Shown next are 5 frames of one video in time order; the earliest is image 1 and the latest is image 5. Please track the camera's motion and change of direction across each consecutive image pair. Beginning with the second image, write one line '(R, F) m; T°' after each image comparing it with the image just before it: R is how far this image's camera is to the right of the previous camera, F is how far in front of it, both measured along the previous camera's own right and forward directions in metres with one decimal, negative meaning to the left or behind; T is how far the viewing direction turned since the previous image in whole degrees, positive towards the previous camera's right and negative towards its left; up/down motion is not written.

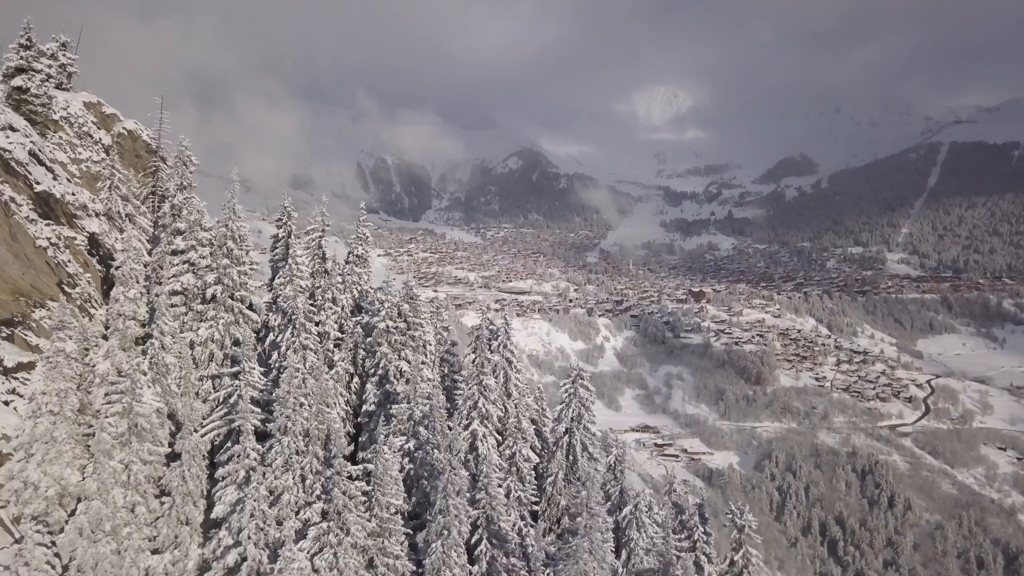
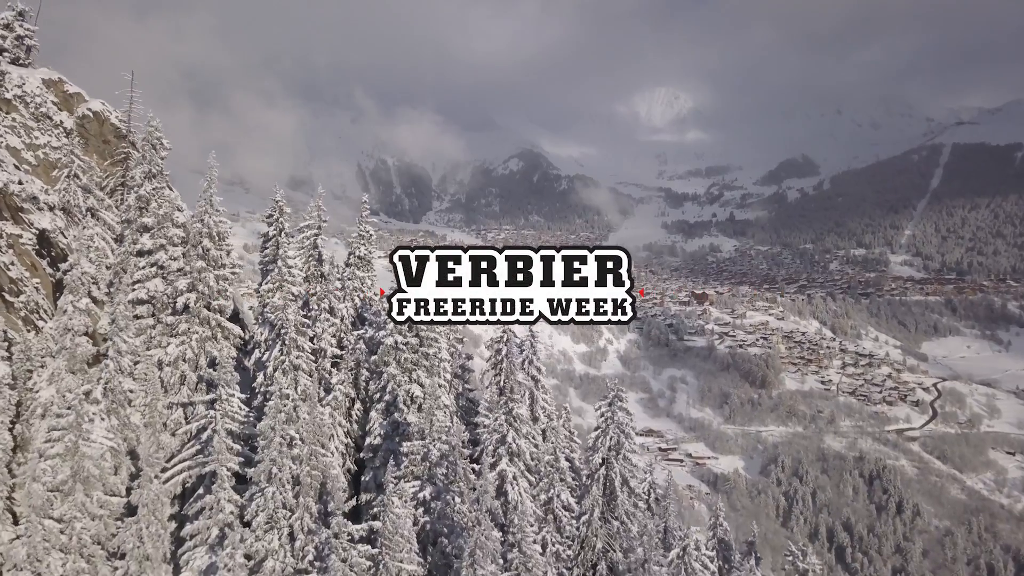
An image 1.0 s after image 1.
(-0.8, +2.4) m; 0°
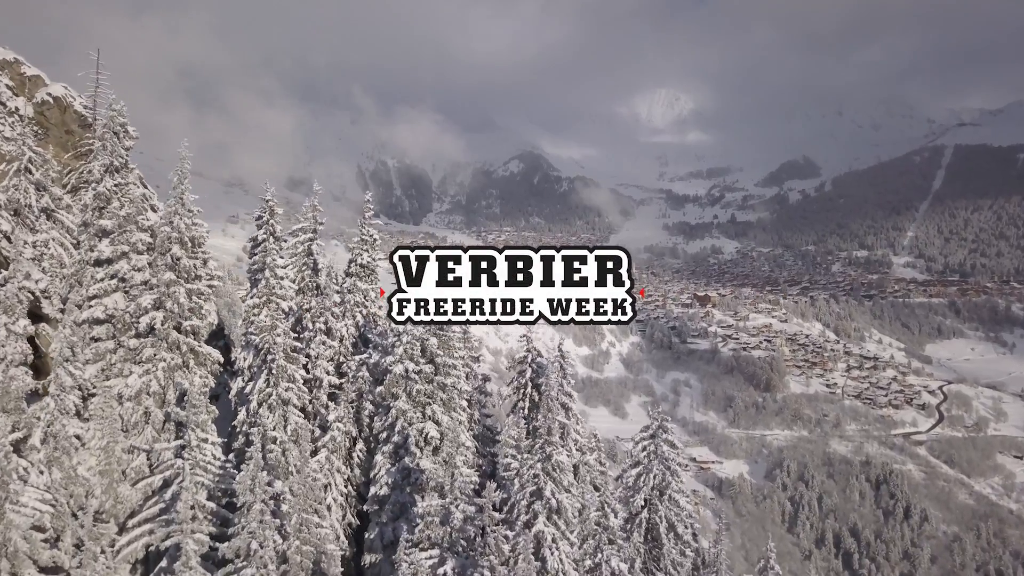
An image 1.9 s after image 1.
(-0.6, +2.0) m; 0°
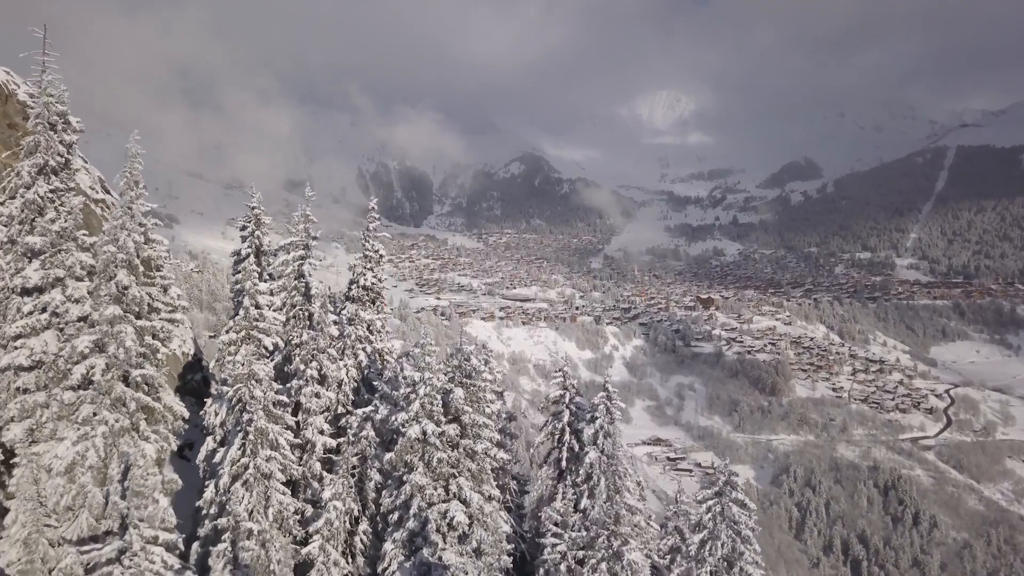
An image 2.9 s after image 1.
(-0.7, +2.2) m; 0°
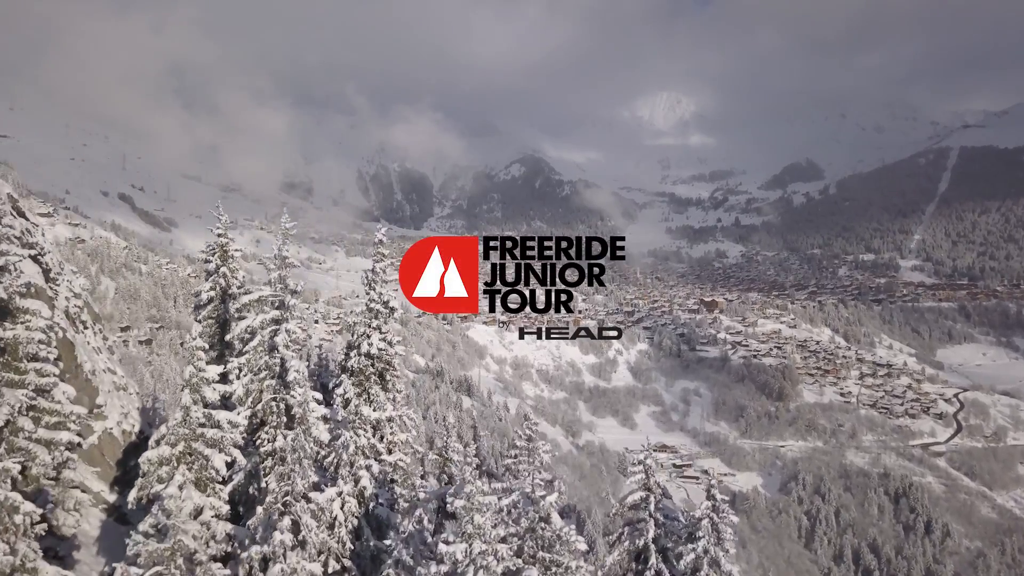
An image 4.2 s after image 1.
(-0.9, +3.1) m; 0°
